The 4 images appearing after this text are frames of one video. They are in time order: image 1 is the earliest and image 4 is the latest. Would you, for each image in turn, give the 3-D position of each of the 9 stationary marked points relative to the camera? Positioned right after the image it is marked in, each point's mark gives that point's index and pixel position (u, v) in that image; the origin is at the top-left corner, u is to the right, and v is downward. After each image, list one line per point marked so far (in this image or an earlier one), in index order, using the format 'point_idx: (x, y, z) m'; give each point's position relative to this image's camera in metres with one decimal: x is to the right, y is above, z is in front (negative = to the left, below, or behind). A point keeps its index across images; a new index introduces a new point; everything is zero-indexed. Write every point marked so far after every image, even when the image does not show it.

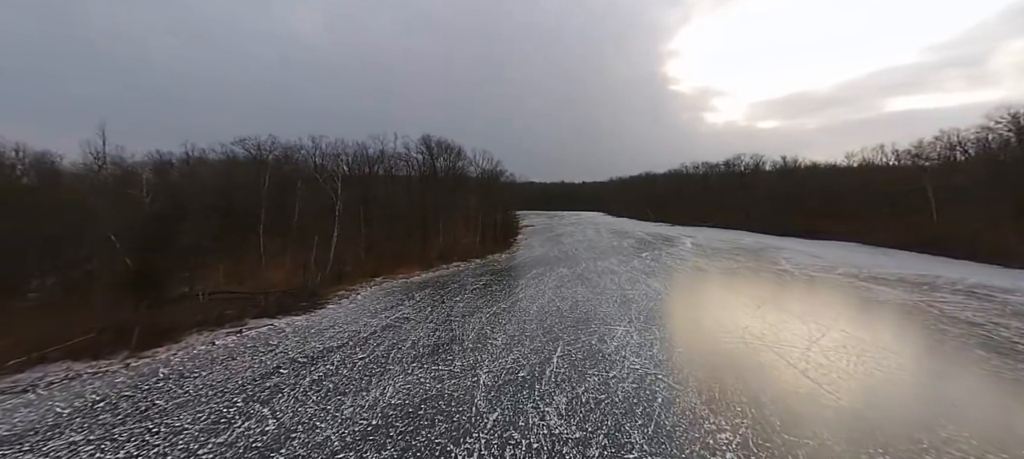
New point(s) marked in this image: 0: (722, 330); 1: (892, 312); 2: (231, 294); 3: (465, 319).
0: (+8.3, -4.0, +16.3) m
1: (+17.6, -3.8, +19.0) m
2: (-13.5, -3.2, +19.6) m
3: (-2.0, -3.8, +17.0) m
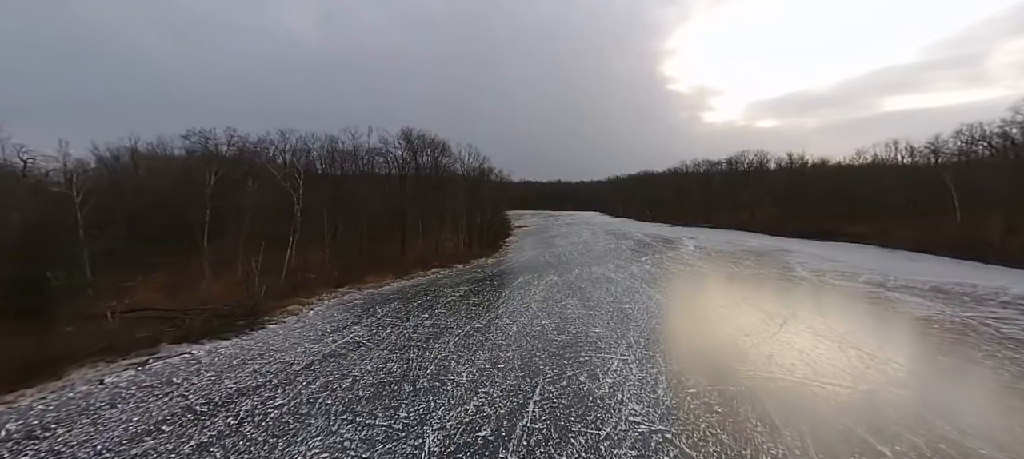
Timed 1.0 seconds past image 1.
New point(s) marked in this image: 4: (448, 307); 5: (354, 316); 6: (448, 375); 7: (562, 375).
0: (+7.4, -4.2, +13.3) m
1: (+16.7, -4.0, +16.0) m
2: (-14.4, -3.4, +16.5) m
3: (-2.9, -4.0, +14.0) m
4: (-3.0, -3.6, +18.9) m
5: (-6.7, -3.7, +17.4) m
6: (-1.8, -4.2, +11.7) m
7: (+1.4, -4.1, +11.6) m
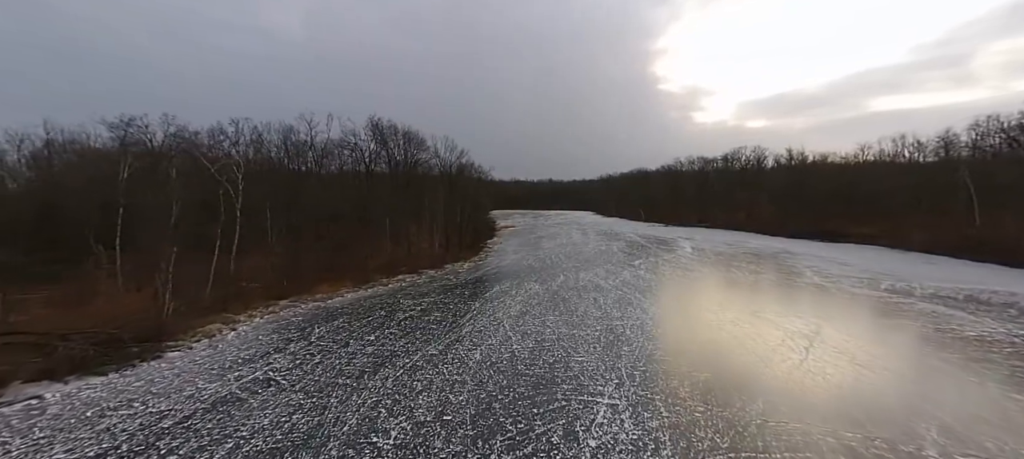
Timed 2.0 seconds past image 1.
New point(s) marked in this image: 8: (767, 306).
0: (+6.3, -4.3, +10.2) m
1: (+15.5, -4.0, +13.1) m
2: (-15.6, -3.6, +13.1) m
3: (-4.0, -4.0, +10.7) m
4: (-4.2, -3.6, +15.7) m
5: (-7.9, -3.8, +14.1) m
6: (-2.9, -4.2, +8.5) m
7: (+0.3, -4.2, +8.5) m
8: (+12.2, -3.7, +19.5) m
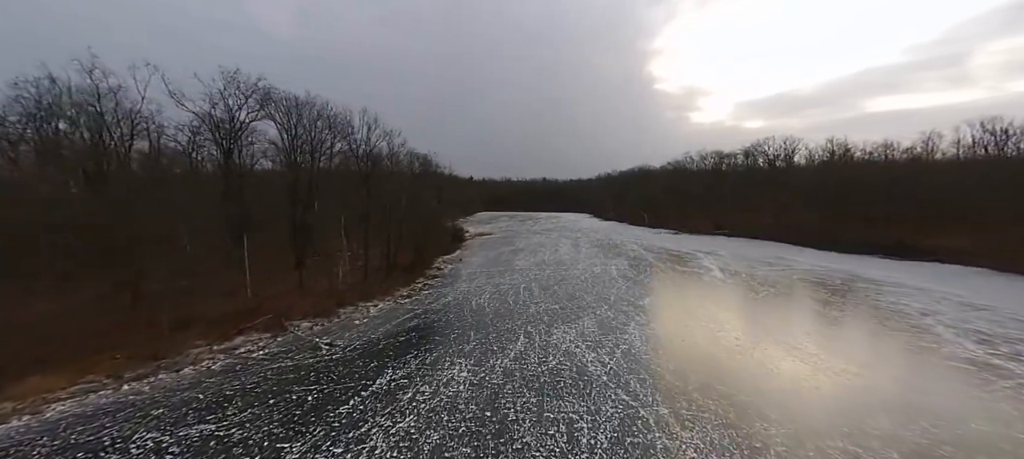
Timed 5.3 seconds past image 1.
0: (+3.7, -5.2, -0.1) m
1: (+13.0, -5.0, +2.8) m
2: (-18.2, -4.5, +2.6) m
3: (-6.6, -5.0, +0.4) m
4: (-6.8, -4.6, +5.3) m
5: (-10.5, -4.7, +3.7) m
6: (-5.5, -5.2, -1.9) m
7: (-2.2, -5.2, -1.9) m
8: (+9.6, -4.6, +9.2) m
